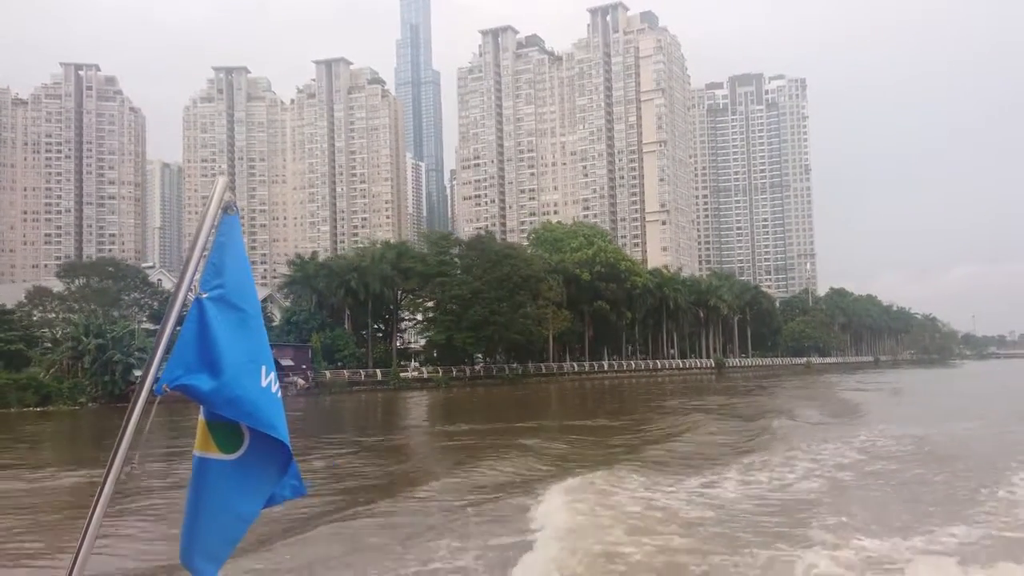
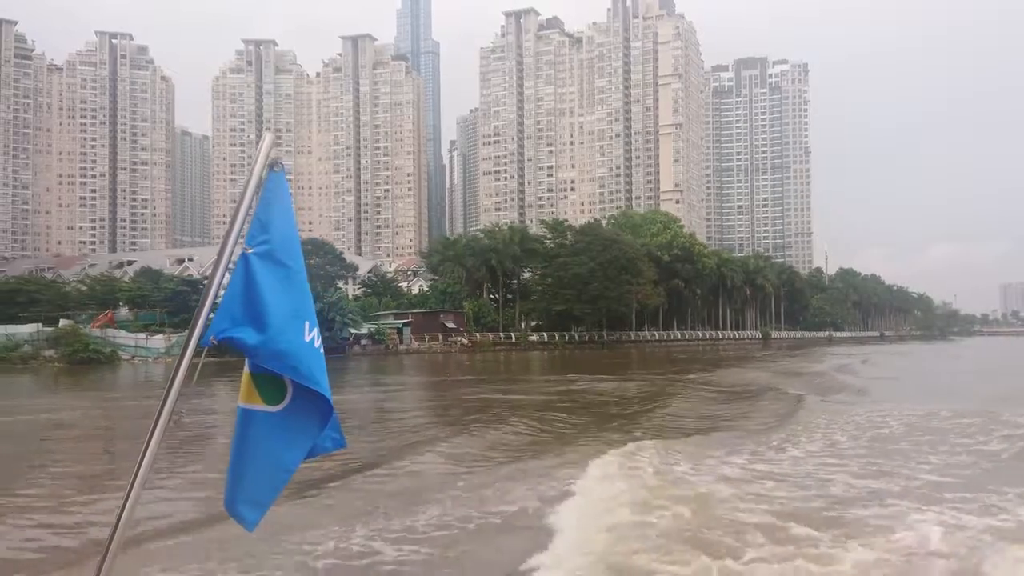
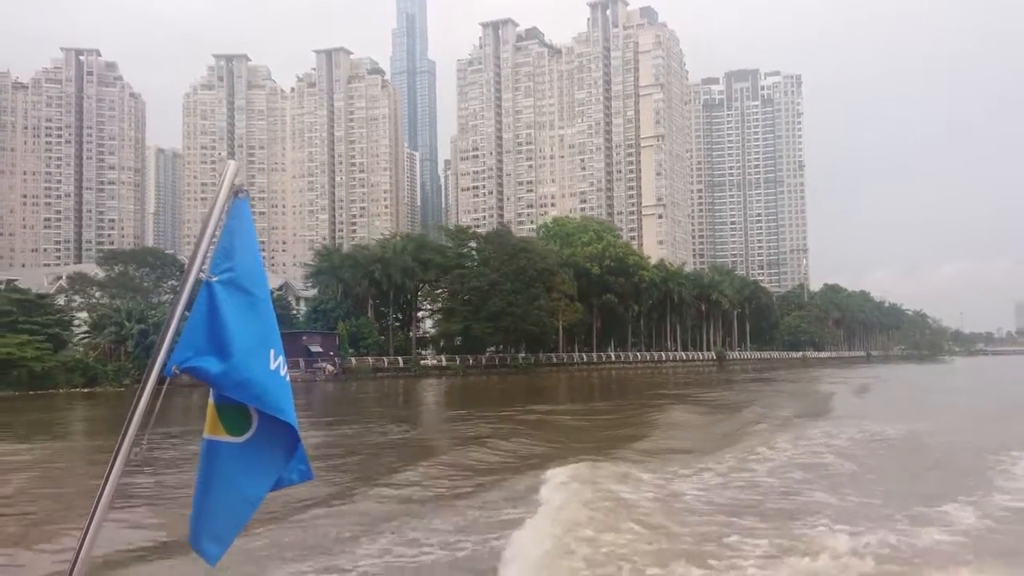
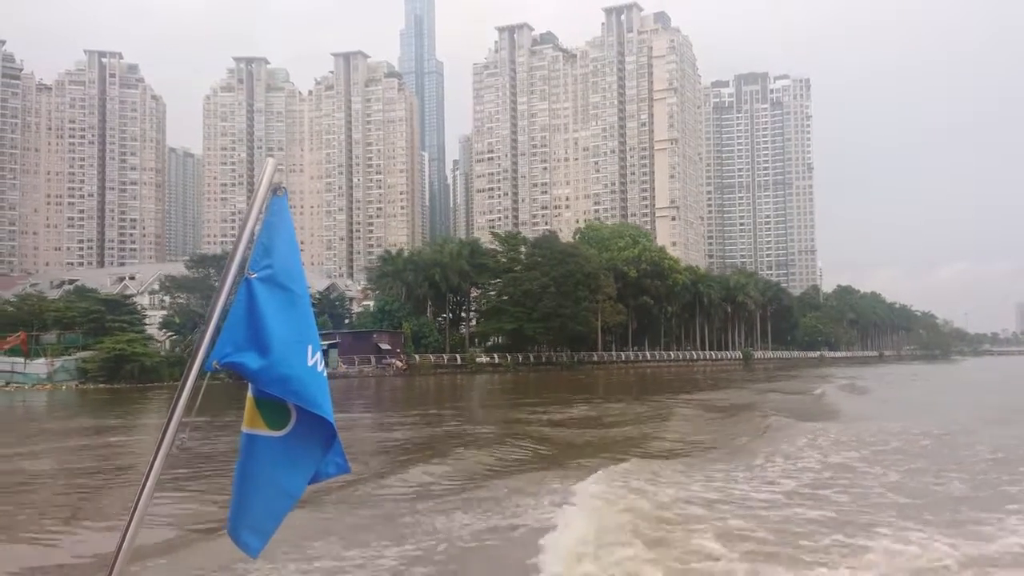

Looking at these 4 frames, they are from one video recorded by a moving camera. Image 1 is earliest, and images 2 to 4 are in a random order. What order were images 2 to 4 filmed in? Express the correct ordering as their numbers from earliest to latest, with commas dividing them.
3, 4, 2
